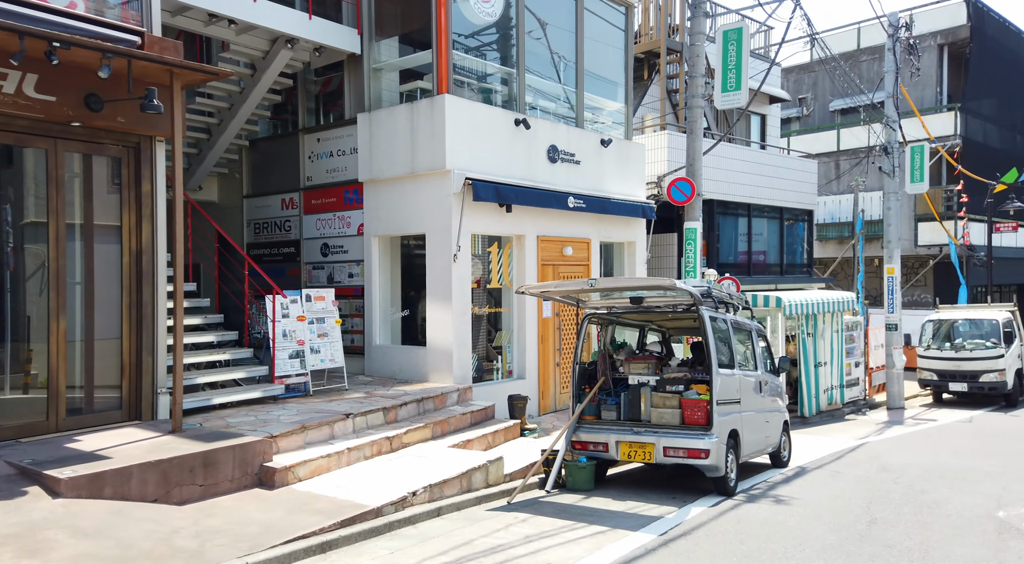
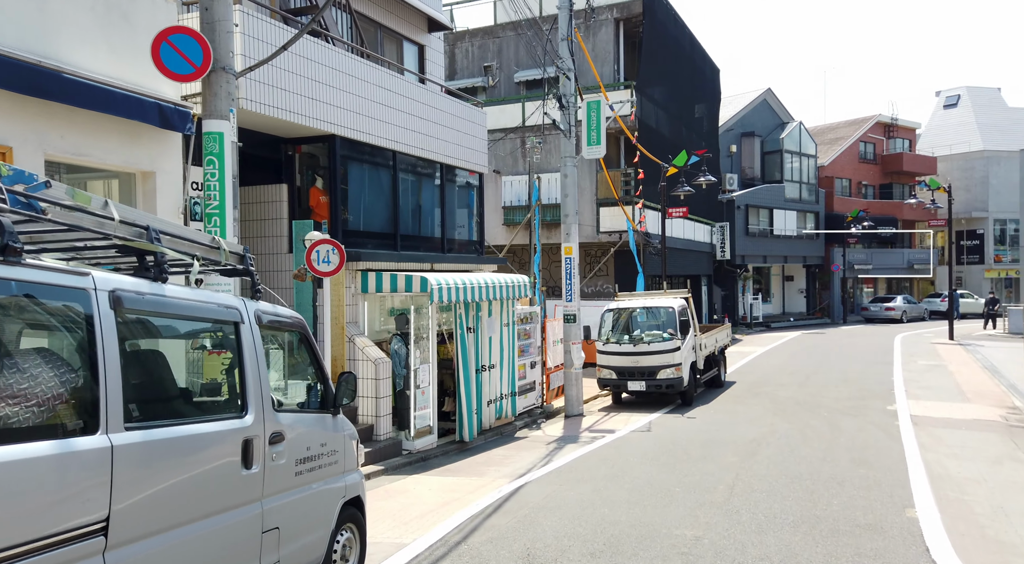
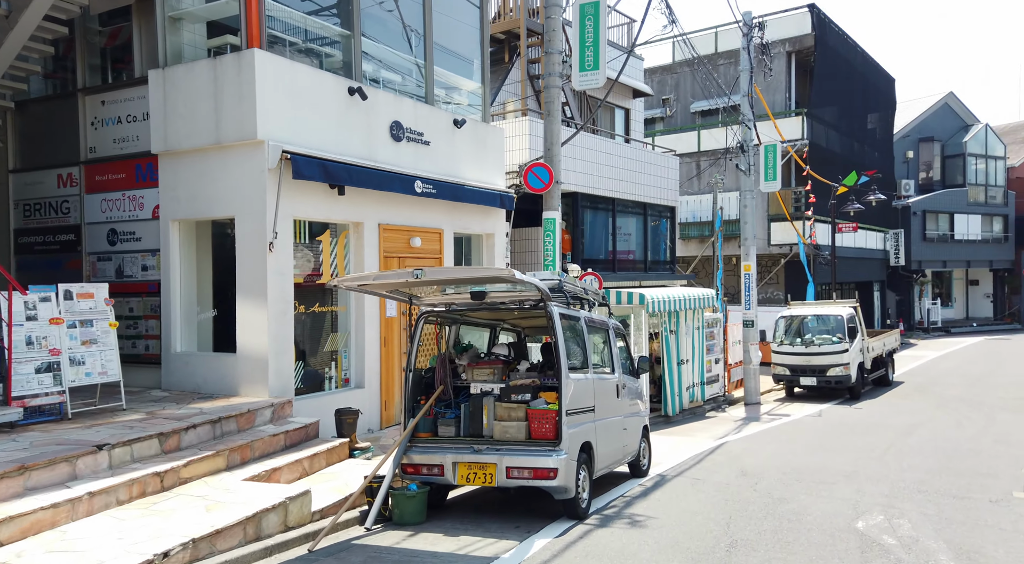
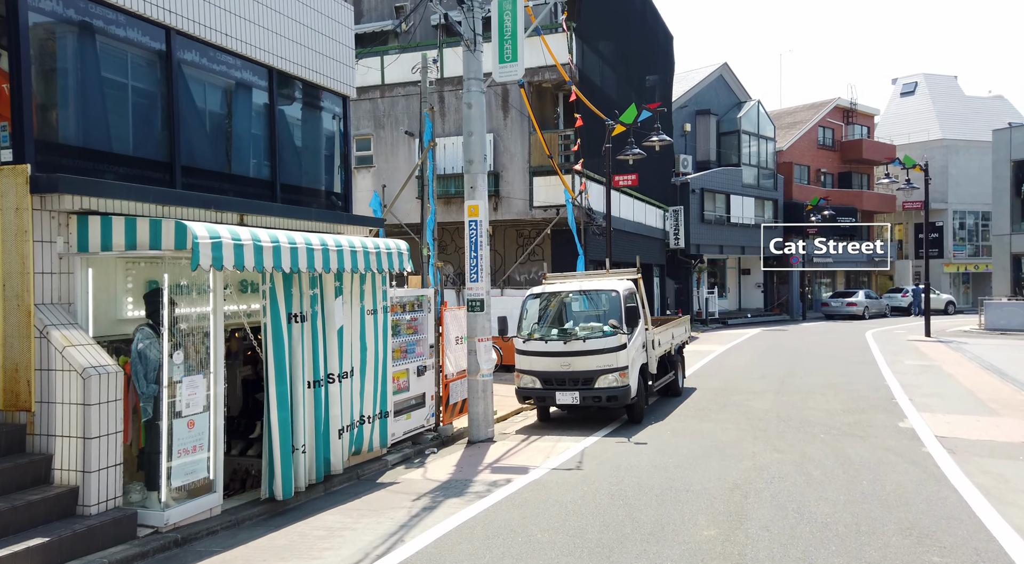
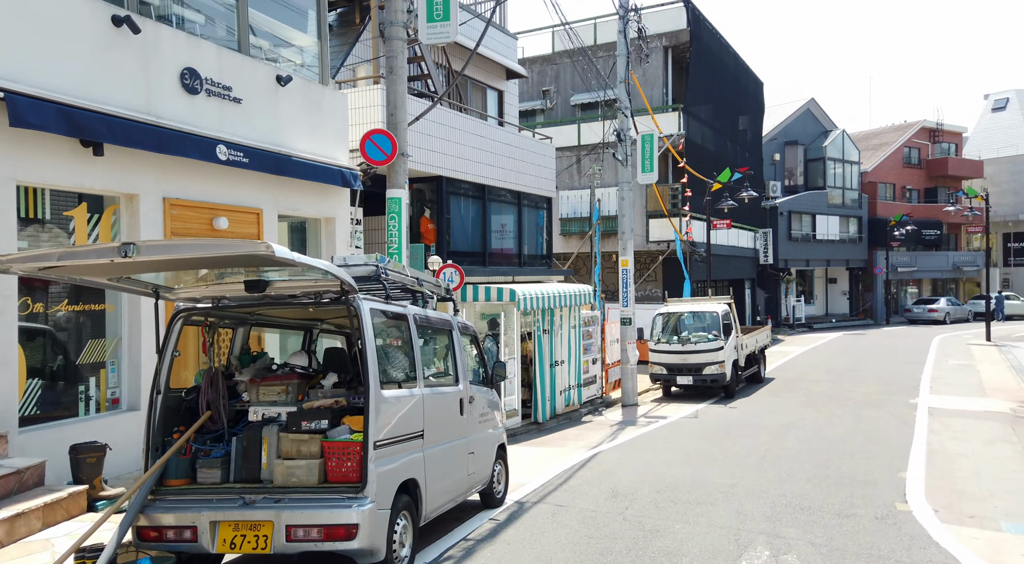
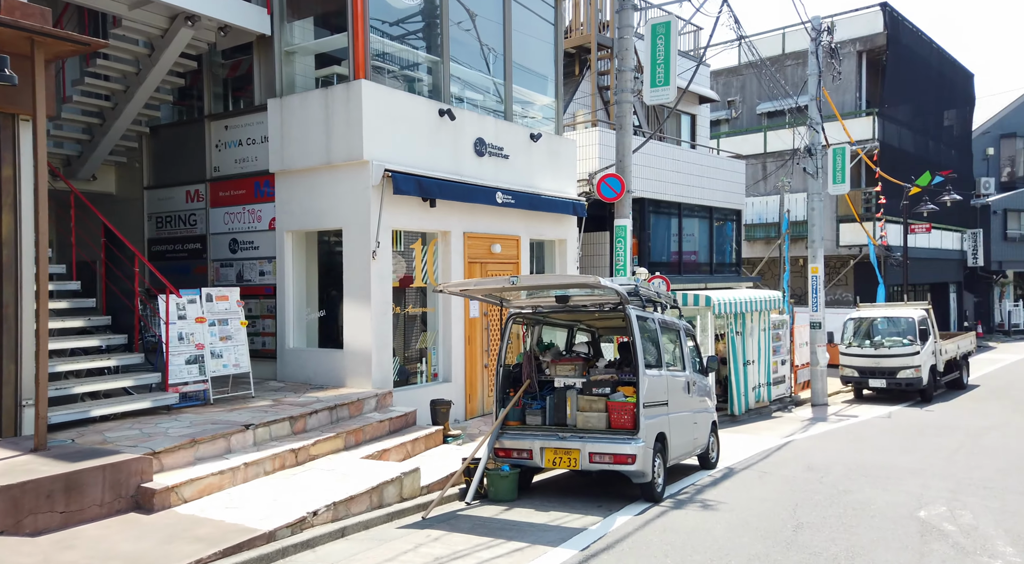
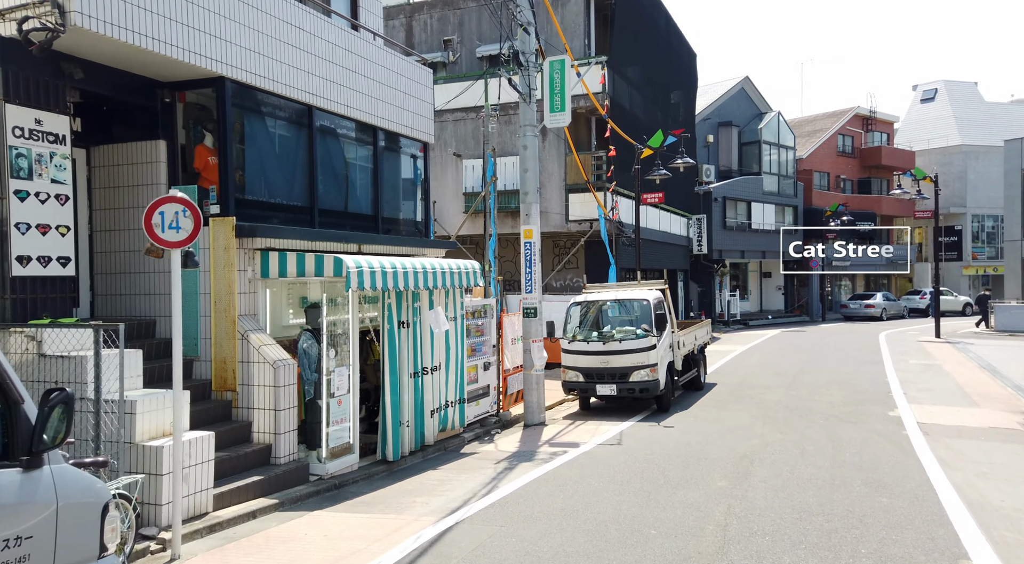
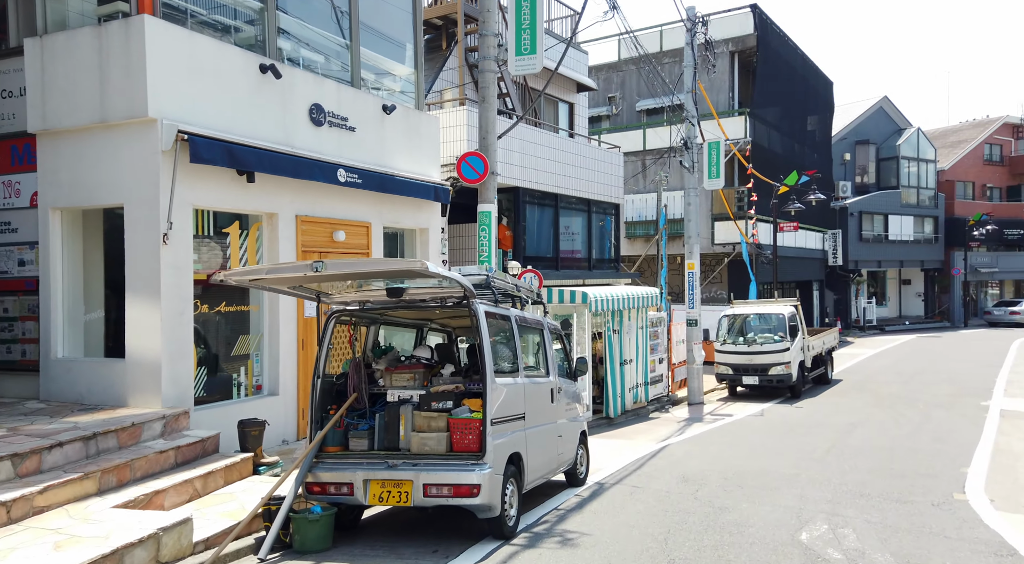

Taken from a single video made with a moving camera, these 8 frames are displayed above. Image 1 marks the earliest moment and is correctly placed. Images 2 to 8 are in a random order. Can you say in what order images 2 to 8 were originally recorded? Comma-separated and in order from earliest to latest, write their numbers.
6, 3, 8, 5, 2, 7, 4
